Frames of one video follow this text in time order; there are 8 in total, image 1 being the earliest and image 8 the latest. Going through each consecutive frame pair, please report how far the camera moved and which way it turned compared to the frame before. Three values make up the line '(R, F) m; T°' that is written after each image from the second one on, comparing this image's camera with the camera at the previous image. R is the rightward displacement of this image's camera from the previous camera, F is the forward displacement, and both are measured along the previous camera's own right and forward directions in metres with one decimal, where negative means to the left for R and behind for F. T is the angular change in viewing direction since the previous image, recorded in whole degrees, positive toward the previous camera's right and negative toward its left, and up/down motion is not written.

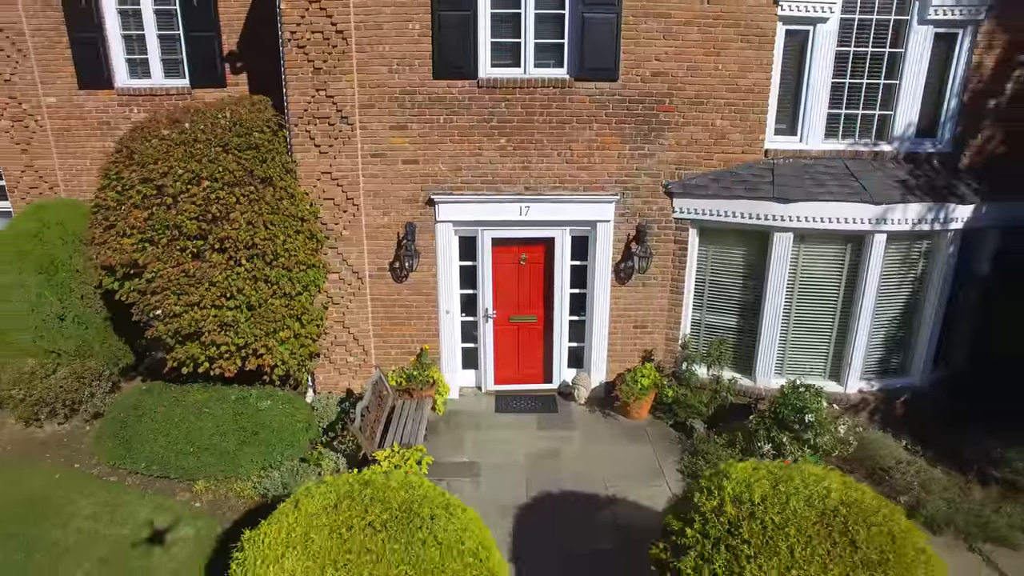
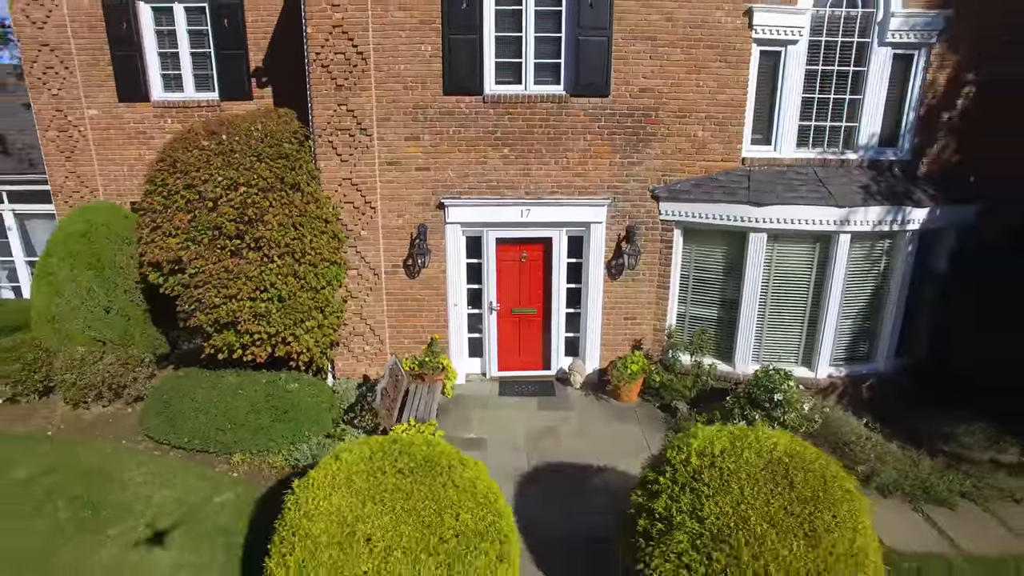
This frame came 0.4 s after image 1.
(0.0, -0.8) m; 0°
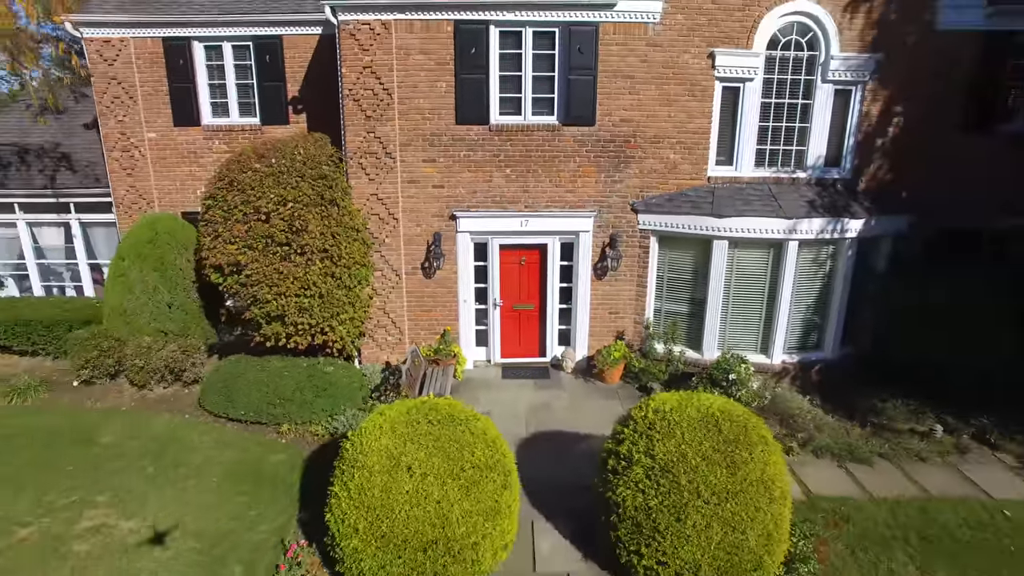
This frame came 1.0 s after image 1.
(0.0, -1.5) m; 0°
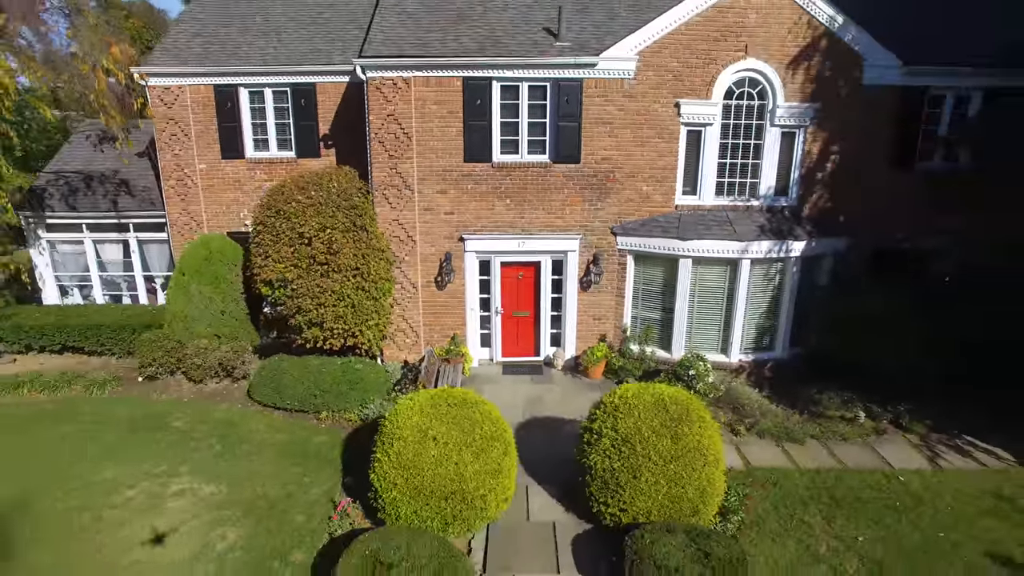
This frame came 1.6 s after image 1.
(0.0, -1.8) m; 0°
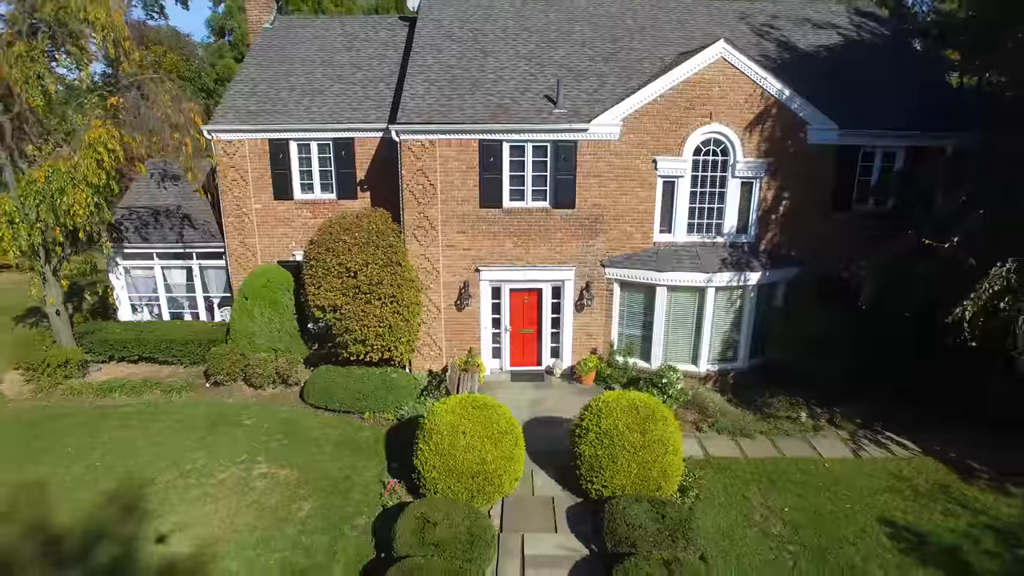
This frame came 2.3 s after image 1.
(-0.1, -2.4) m; 0°
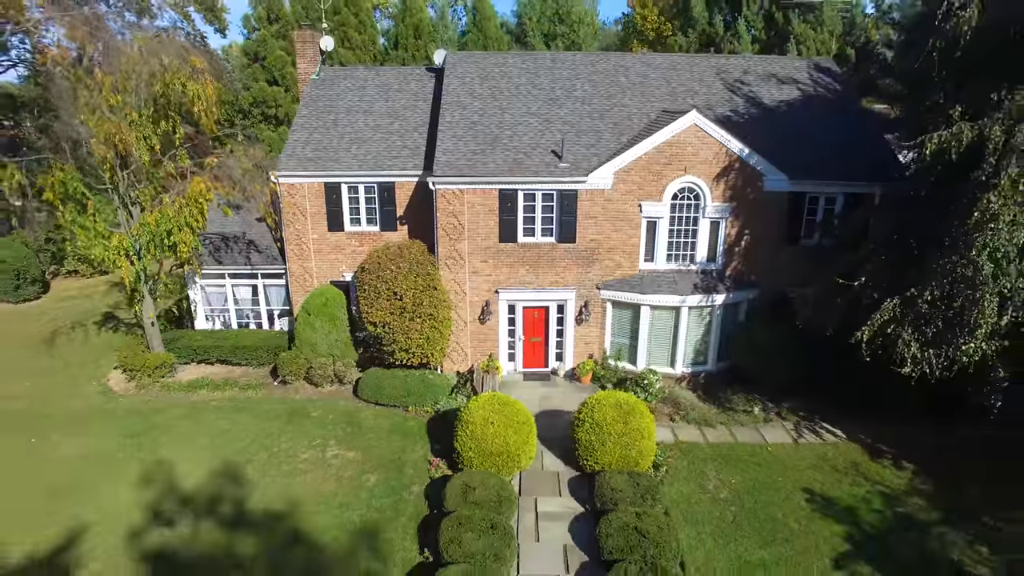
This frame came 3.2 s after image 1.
(-0.3, -3.2) m; 0°
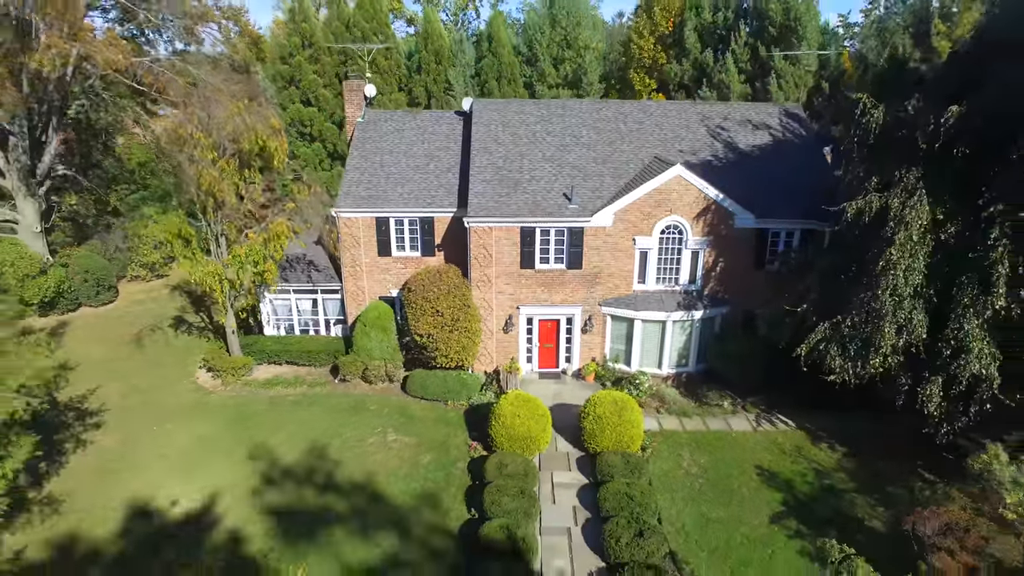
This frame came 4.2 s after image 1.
(-0.5, -3.9) m; 0°
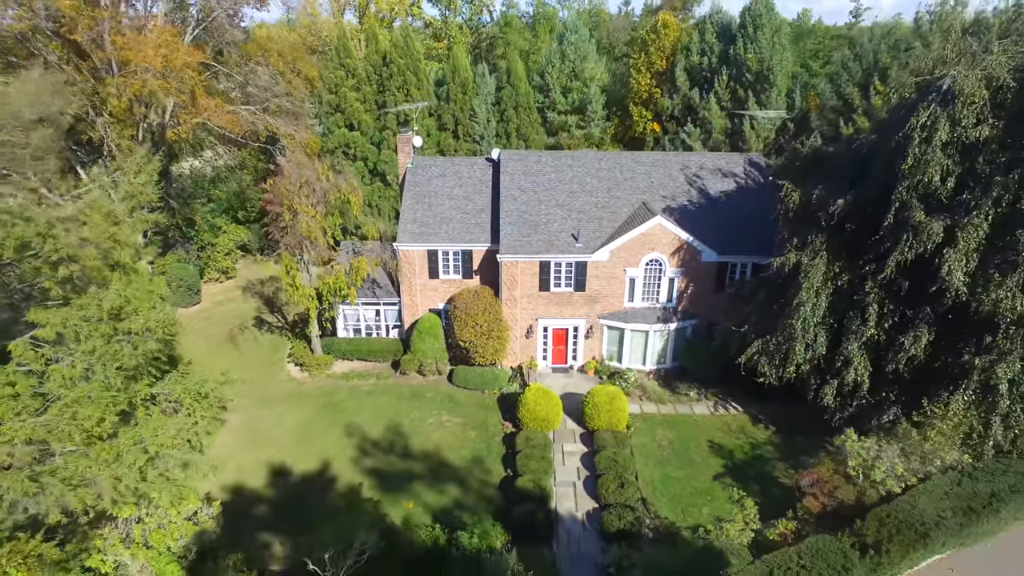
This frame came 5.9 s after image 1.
(-0.6, -6.4) m; -1°
